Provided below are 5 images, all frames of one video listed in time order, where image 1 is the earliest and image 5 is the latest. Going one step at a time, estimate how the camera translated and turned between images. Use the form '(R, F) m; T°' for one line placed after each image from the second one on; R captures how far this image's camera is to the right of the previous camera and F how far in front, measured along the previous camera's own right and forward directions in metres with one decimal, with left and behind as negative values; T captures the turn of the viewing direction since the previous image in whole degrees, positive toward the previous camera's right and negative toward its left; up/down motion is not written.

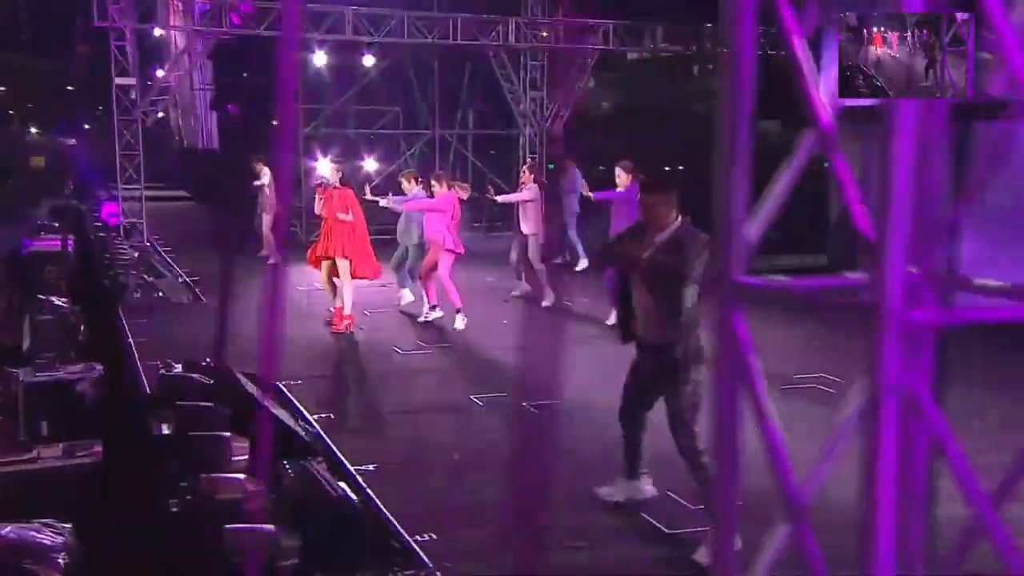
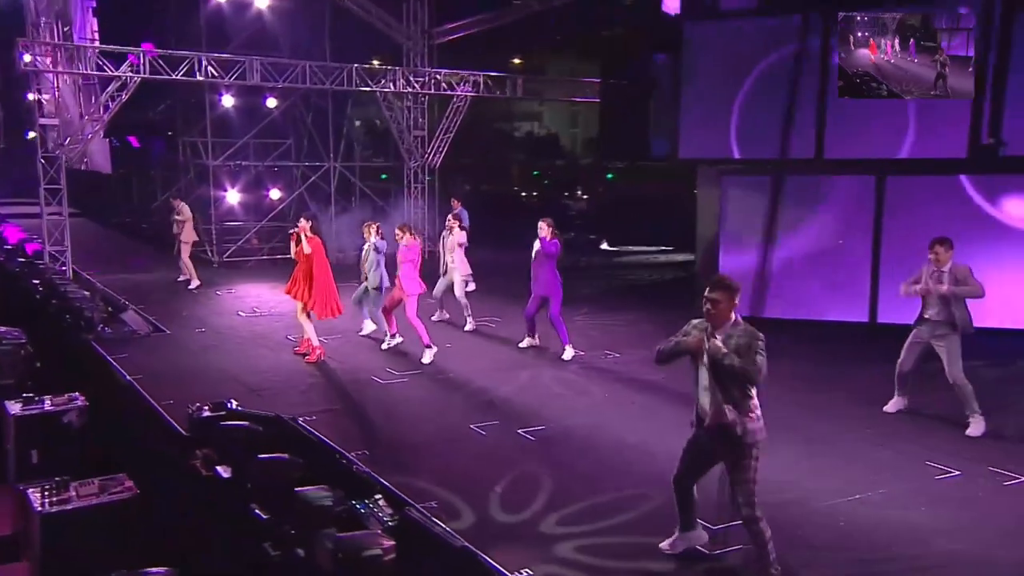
(-1.6, -1.1) m; +12°
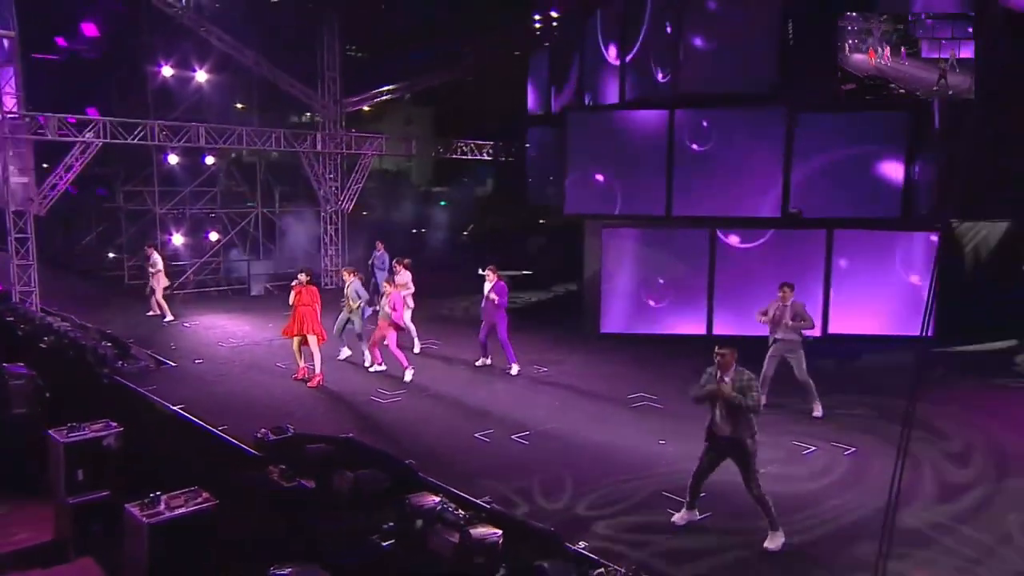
(-1.9, -2.1) m; +11°
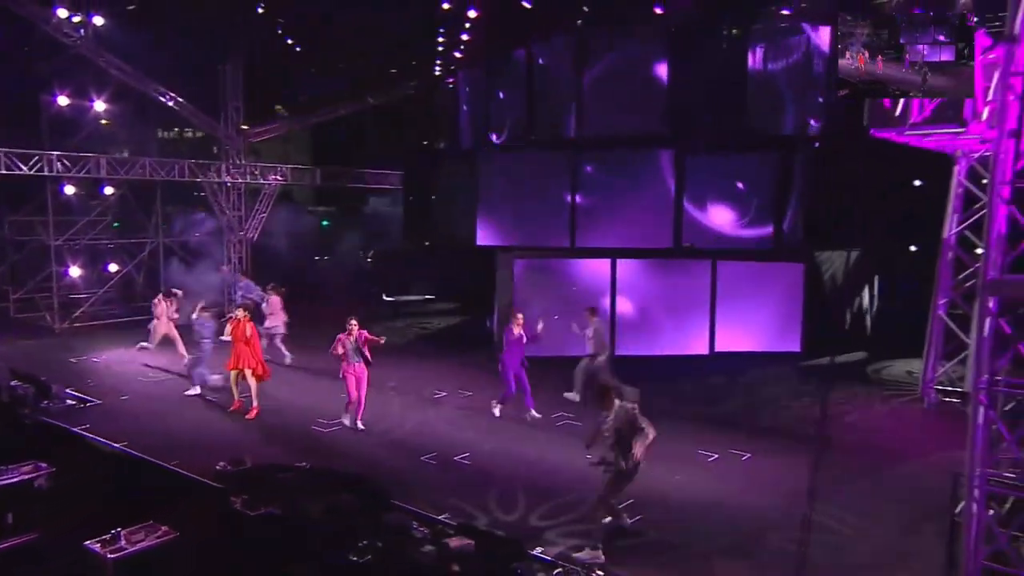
(-1.1, -0.7) m; +10°
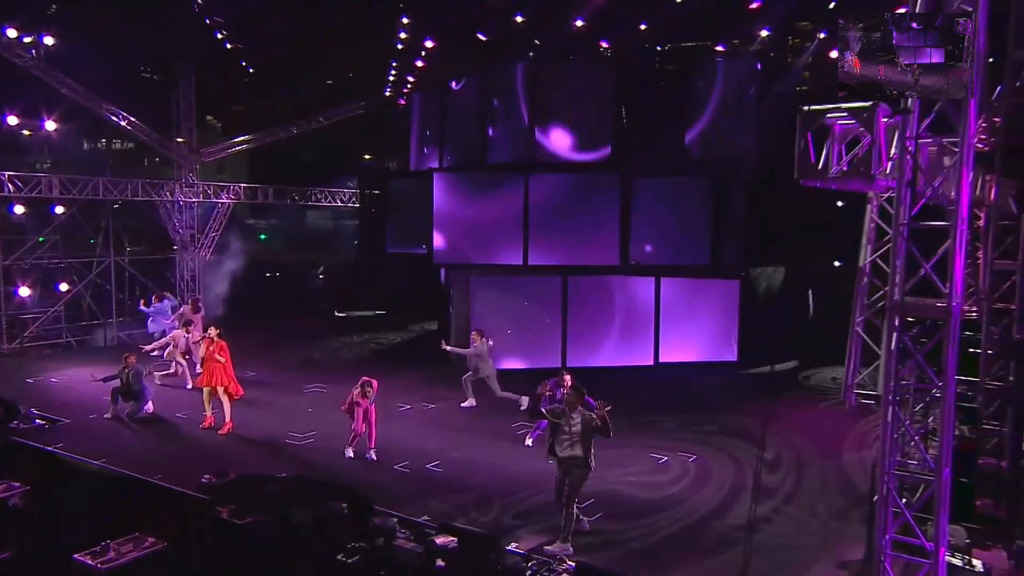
(-0.5, -0.7) m; +5°
